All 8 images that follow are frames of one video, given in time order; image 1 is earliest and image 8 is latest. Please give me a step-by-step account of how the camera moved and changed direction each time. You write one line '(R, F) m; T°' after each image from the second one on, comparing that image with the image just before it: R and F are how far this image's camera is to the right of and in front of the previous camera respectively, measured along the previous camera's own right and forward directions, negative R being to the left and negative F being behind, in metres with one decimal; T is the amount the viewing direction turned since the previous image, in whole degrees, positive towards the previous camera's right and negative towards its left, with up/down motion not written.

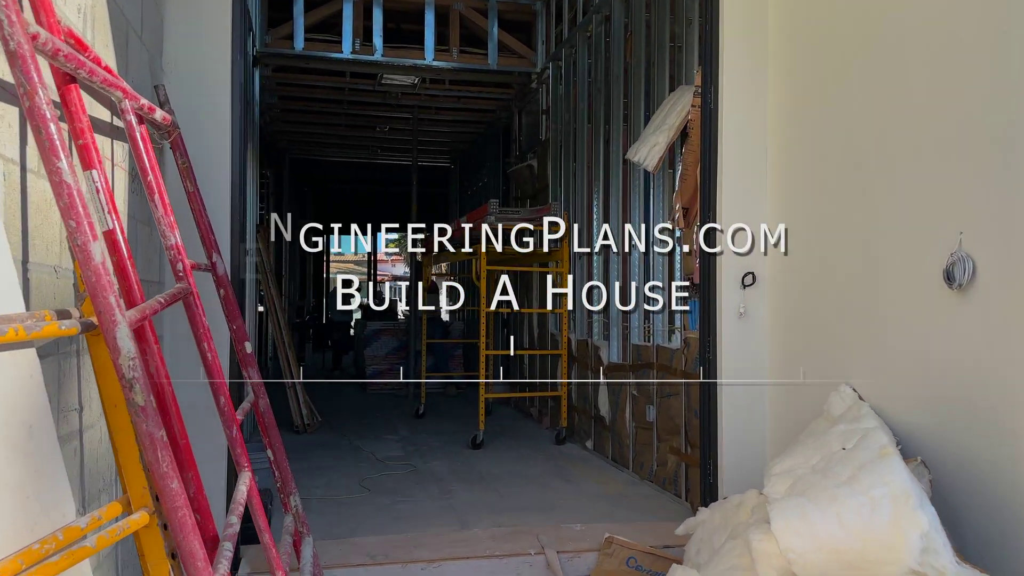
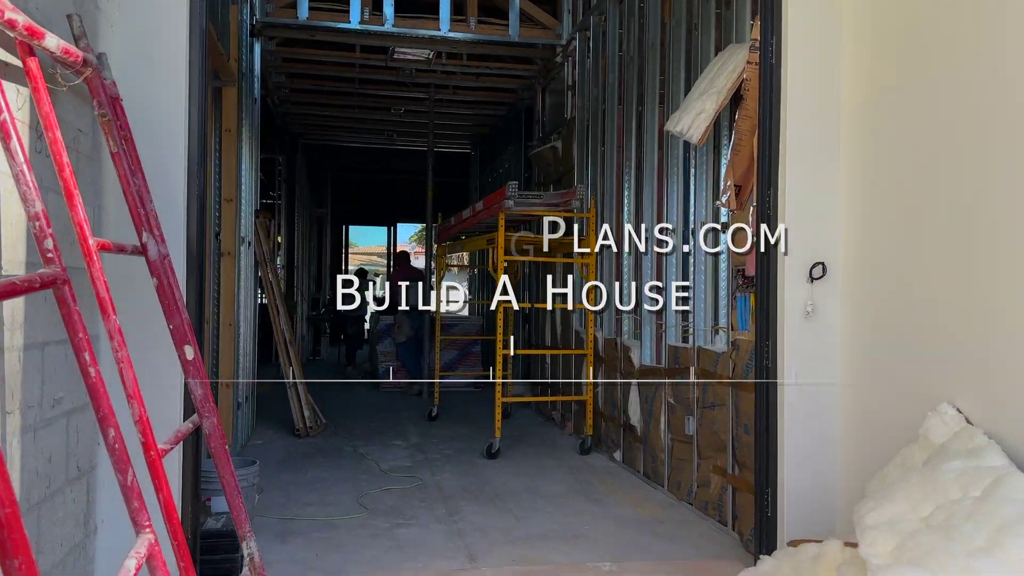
(0.0, +0.6) m; -2°
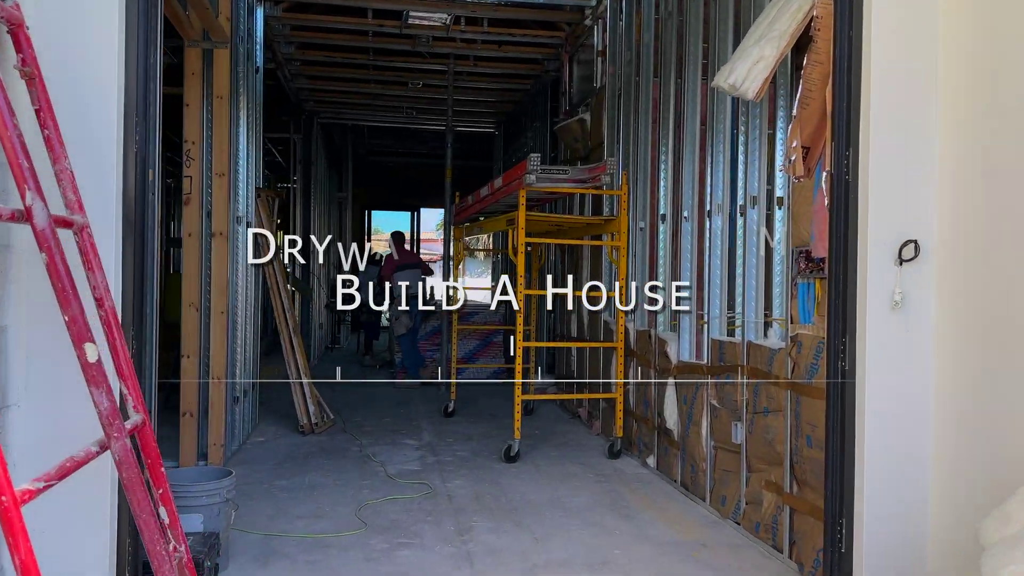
(0.0, +0.6) m; -2°
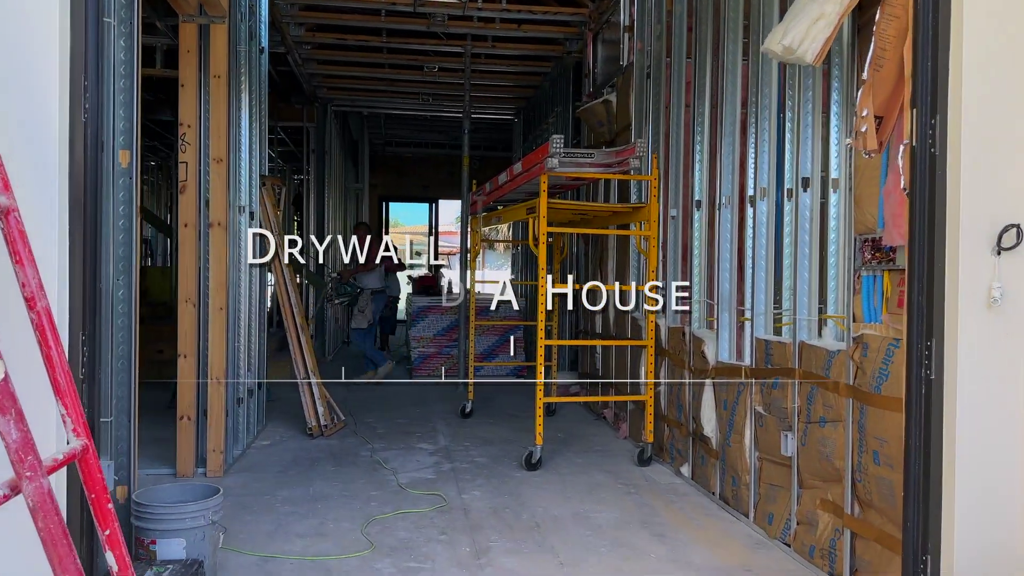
(0.0, +0.4) m; -2°
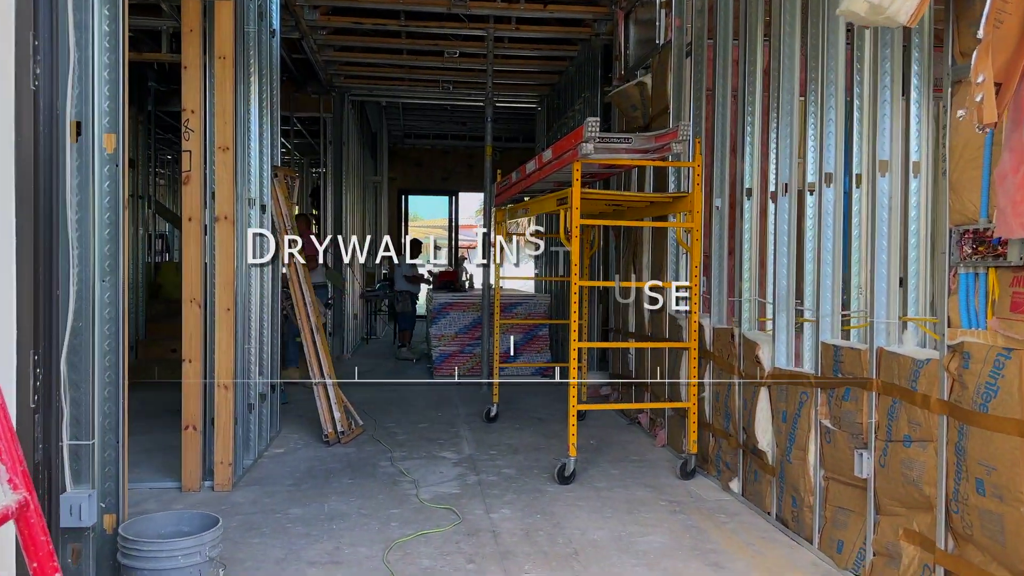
(-0.1, +0.4) m; -1°
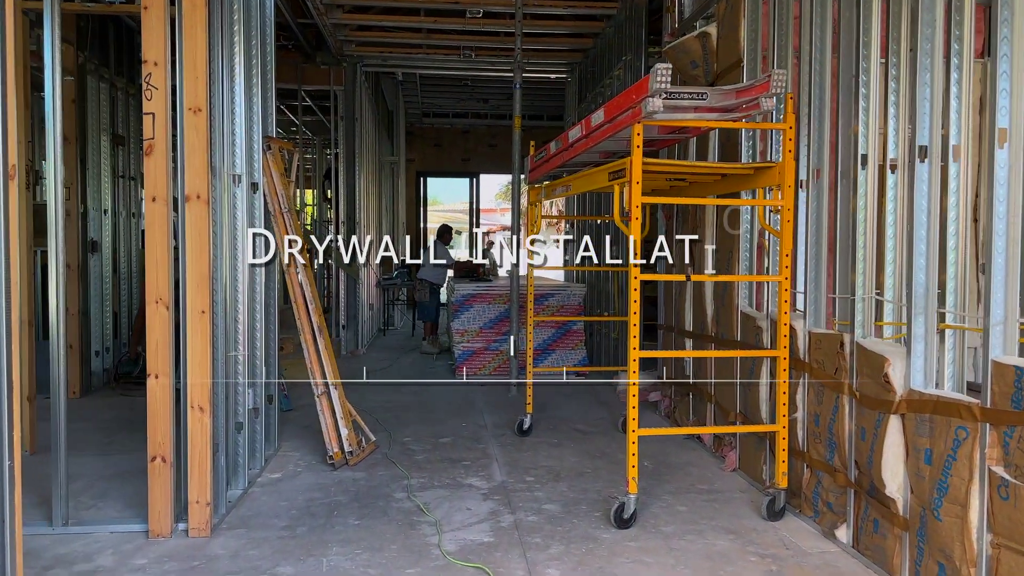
(-0.1, +0.8) m; -1°
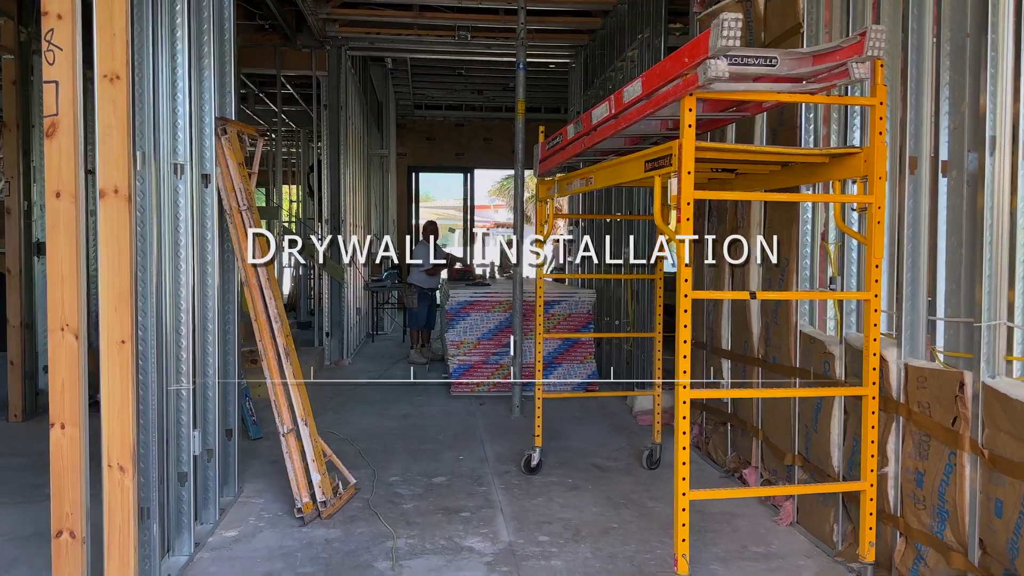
(-0.1, +0.8) m; +1°
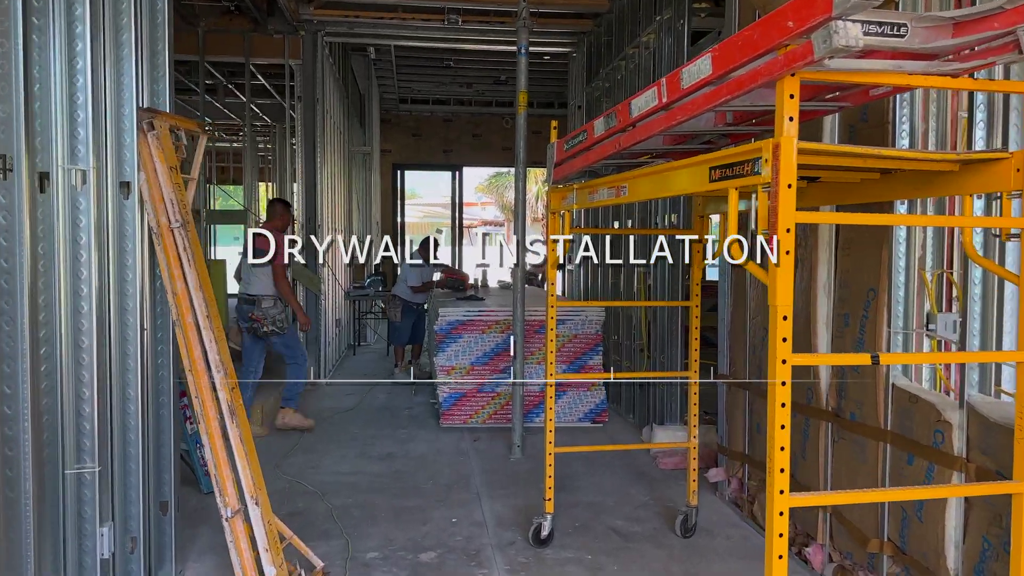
(-0.1, +0.8) m; +1°
